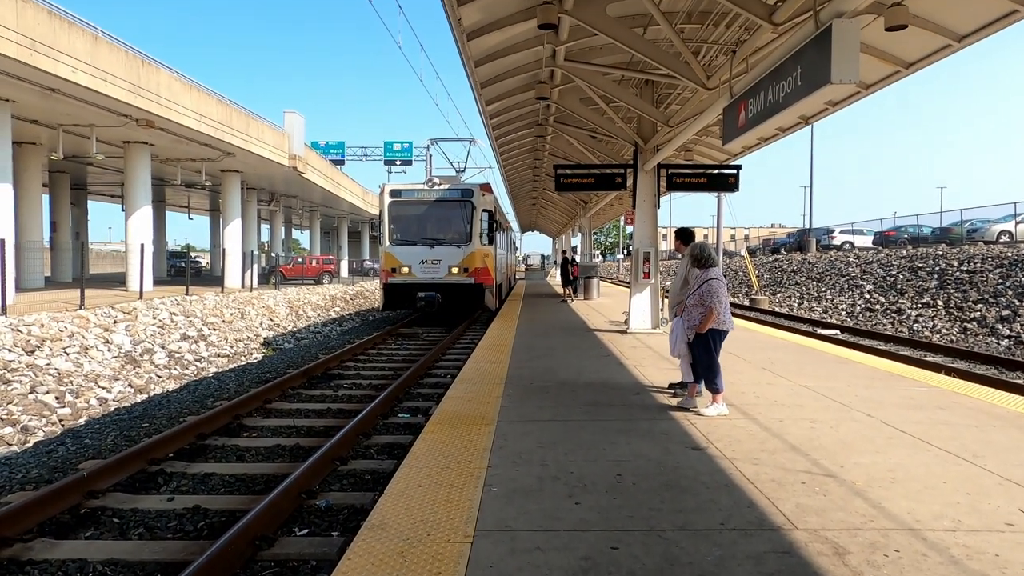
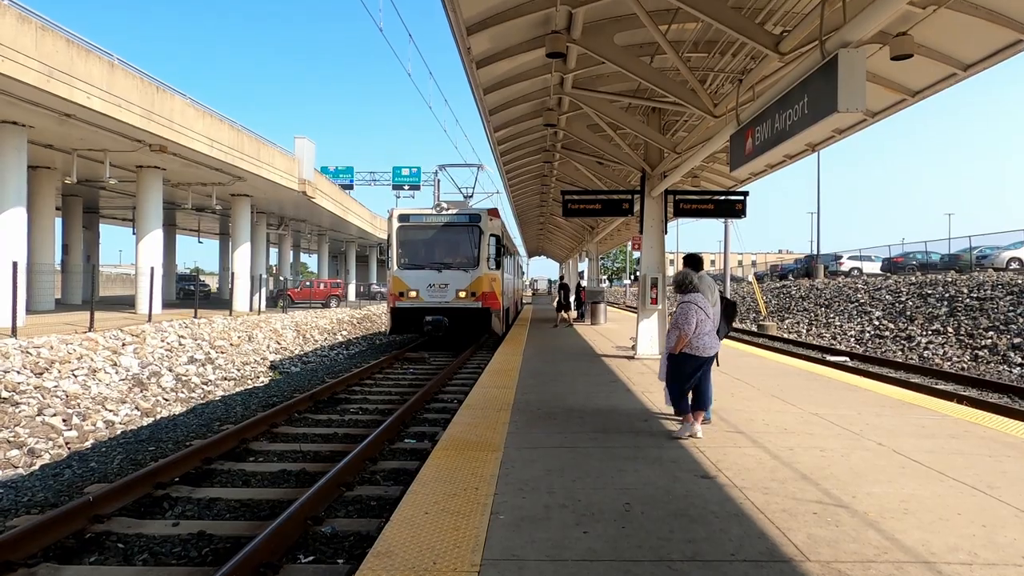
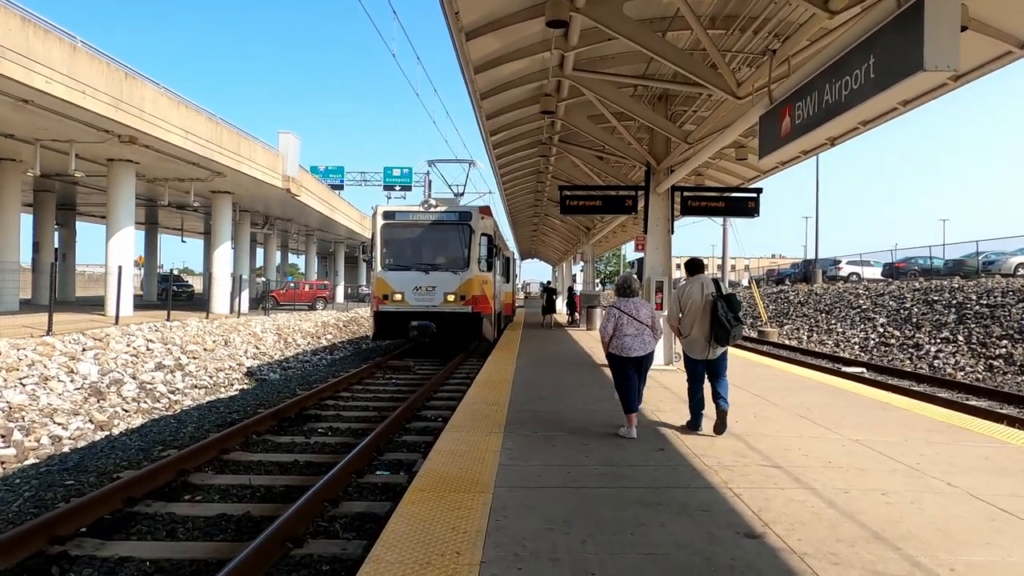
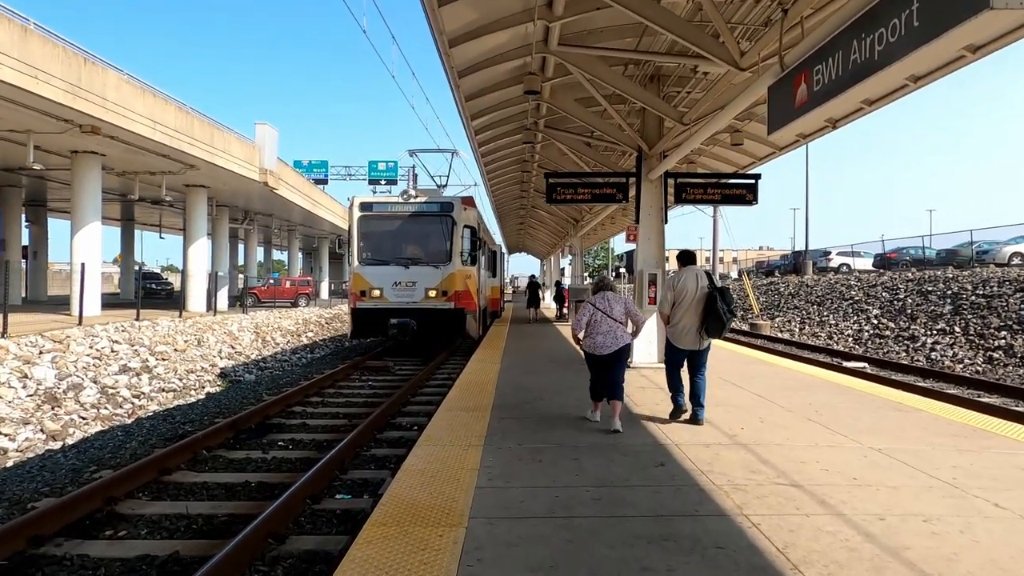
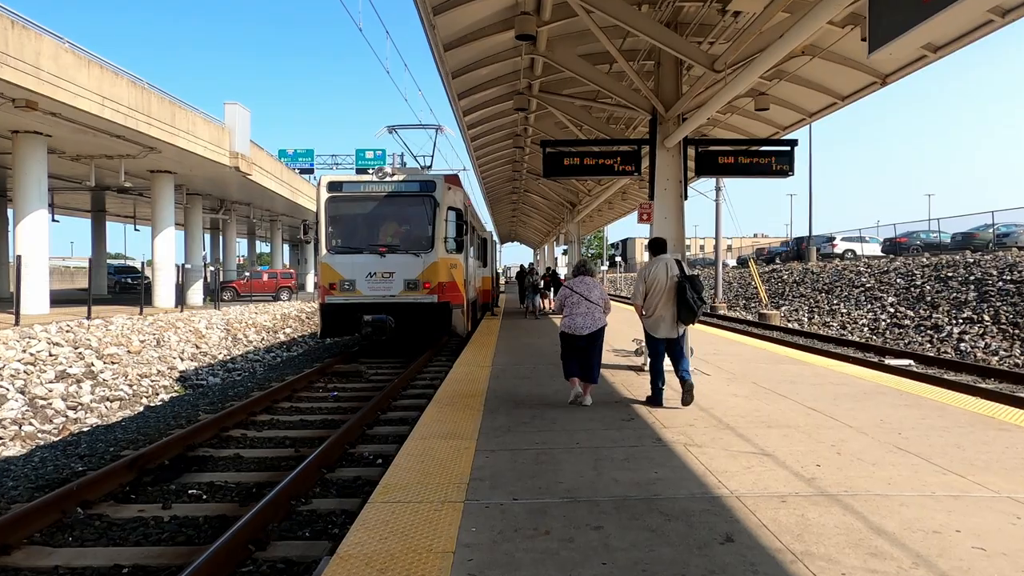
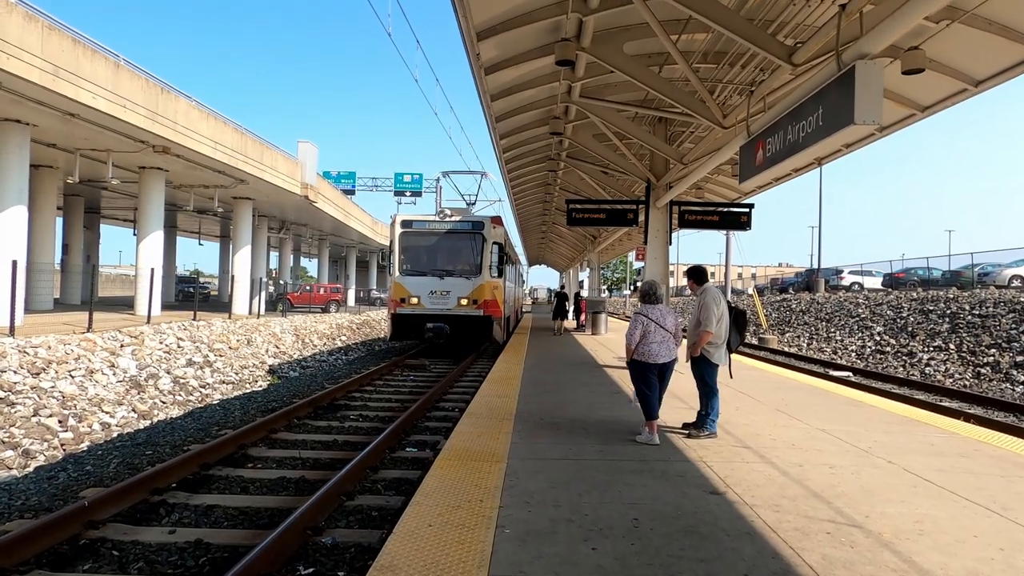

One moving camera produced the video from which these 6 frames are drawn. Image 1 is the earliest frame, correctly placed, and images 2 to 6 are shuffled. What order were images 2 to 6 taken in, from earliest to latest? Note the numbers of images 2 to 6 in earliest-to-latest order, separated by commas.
2, 6, 3, 4, 5
